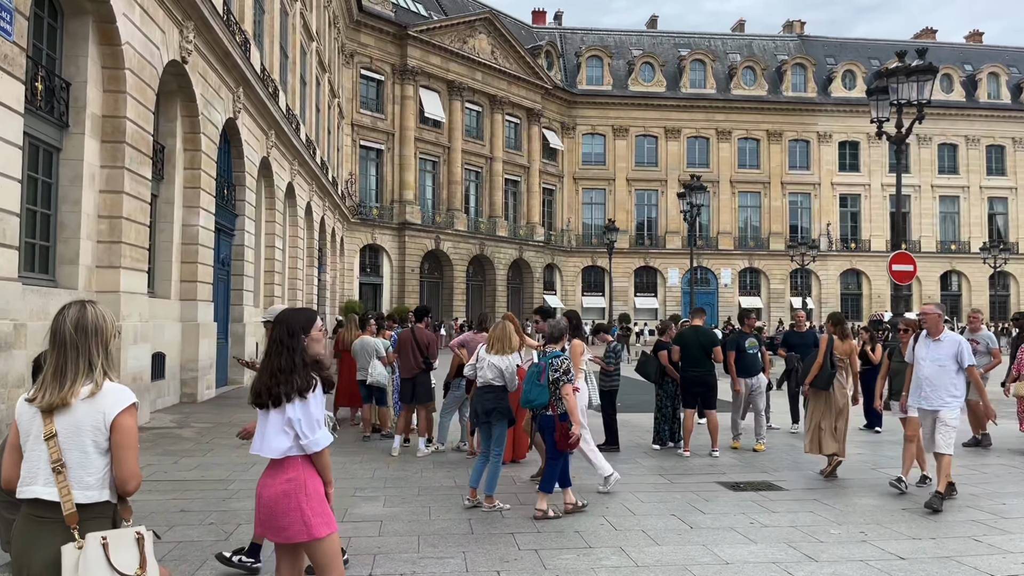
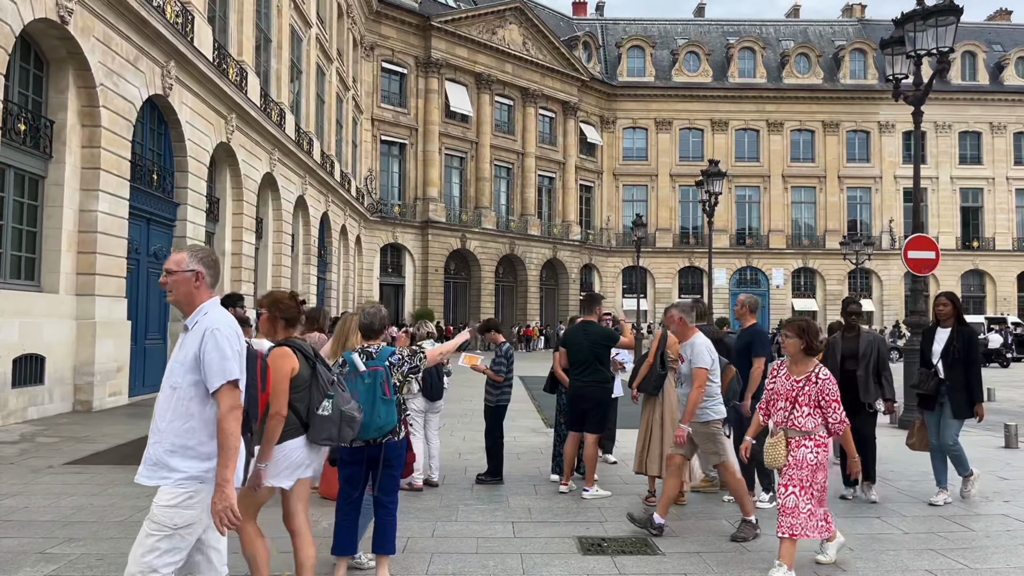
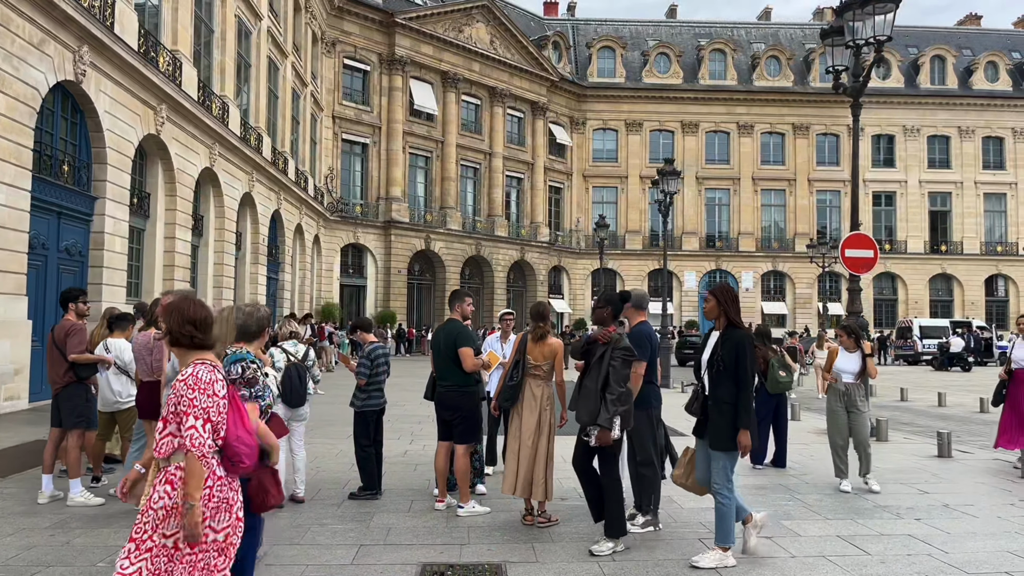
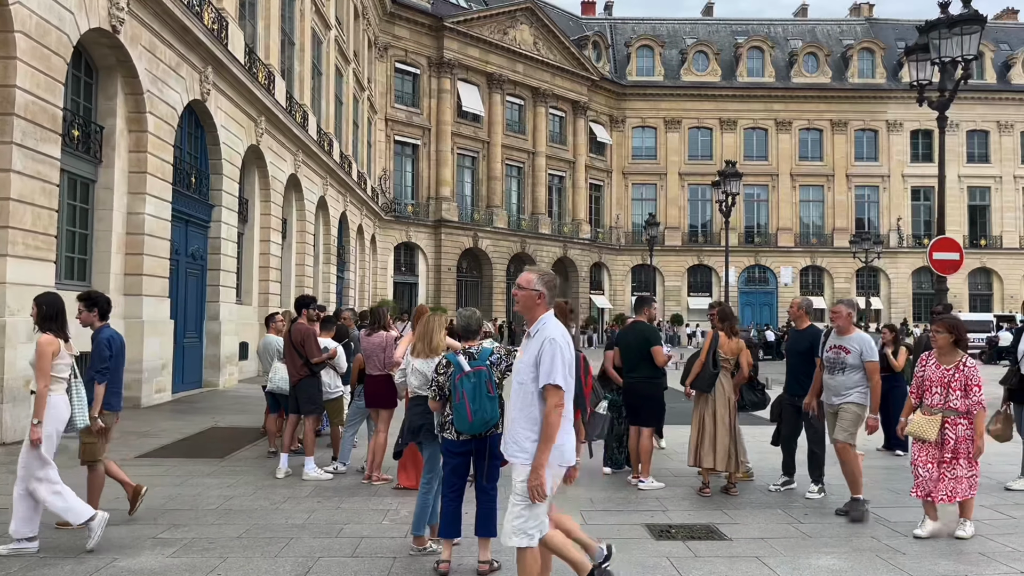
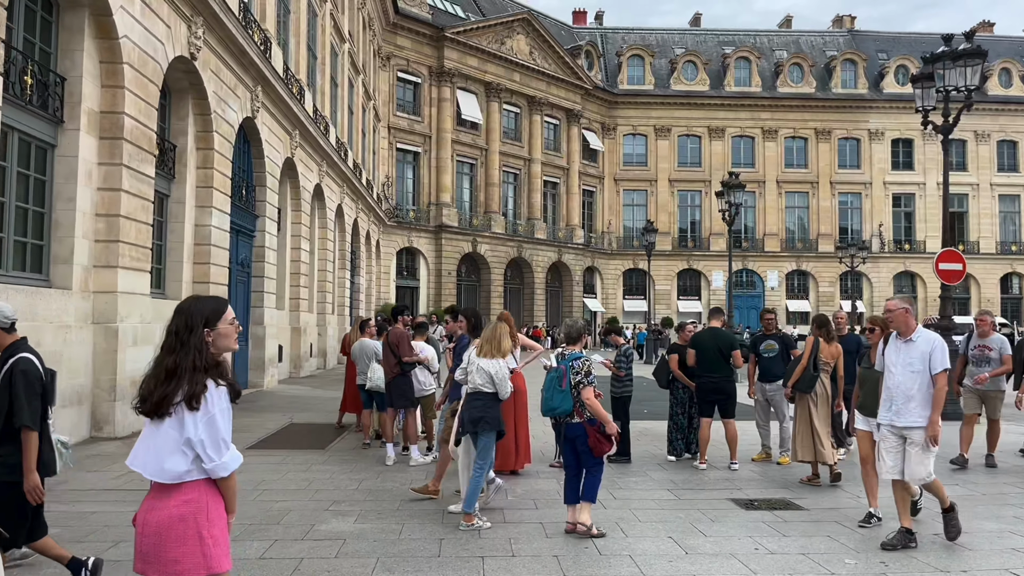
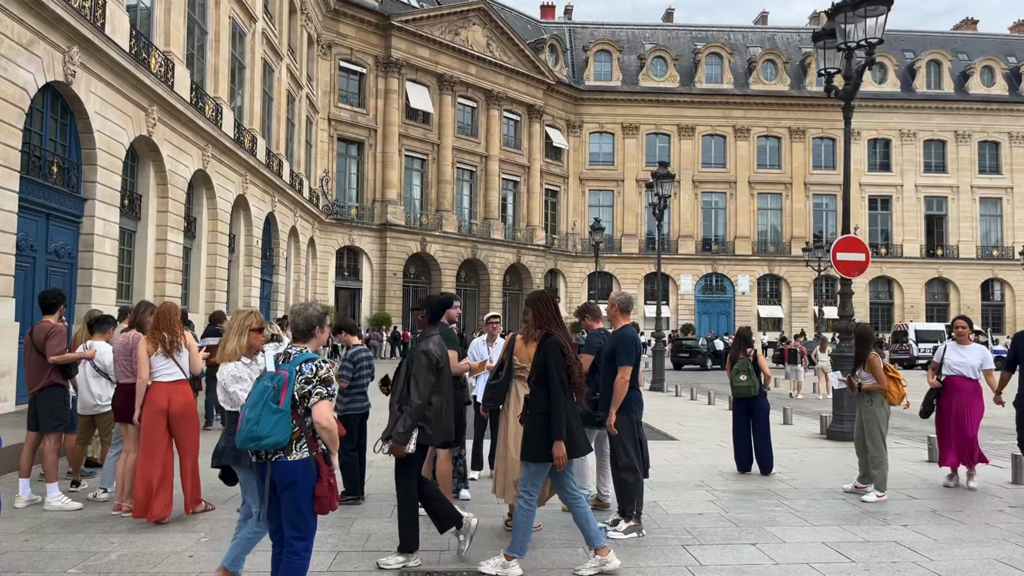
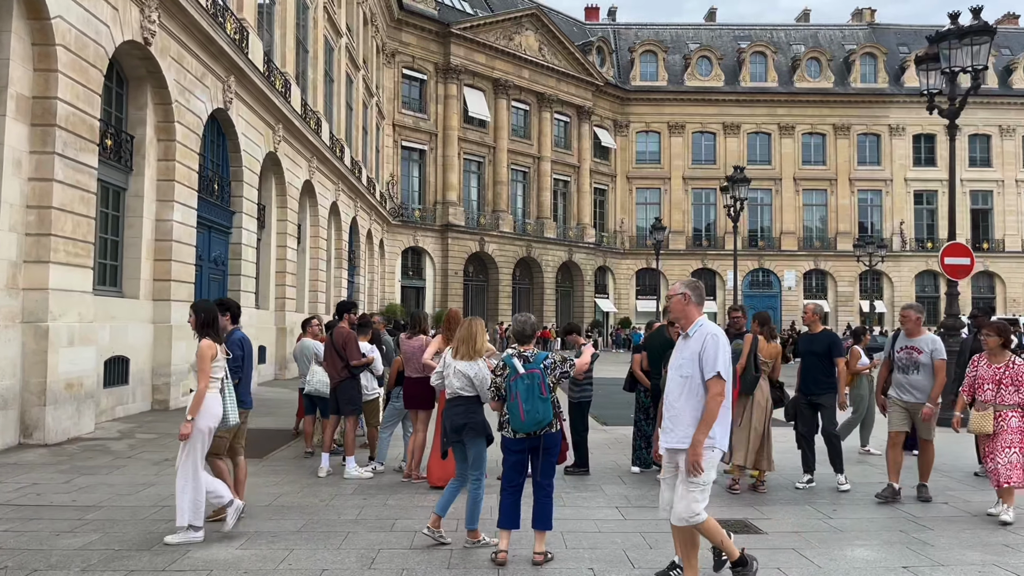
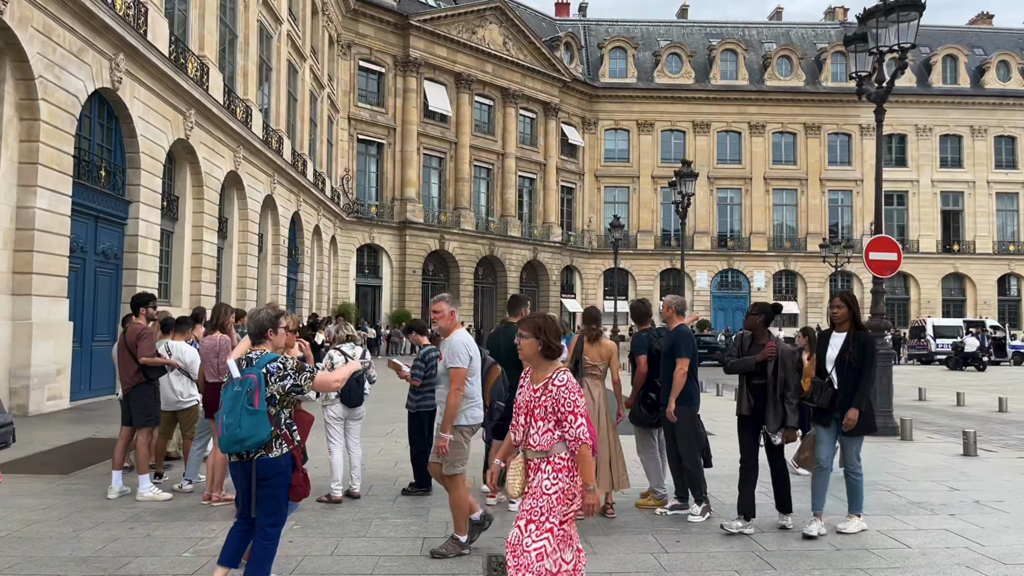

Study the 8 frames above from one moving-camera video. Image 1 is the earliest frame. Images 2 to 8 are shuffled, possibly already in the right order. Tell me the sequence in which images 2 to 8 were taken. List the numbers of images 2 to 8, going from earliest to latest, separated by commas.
5, 7, 4, 2, 8, 3, 6
